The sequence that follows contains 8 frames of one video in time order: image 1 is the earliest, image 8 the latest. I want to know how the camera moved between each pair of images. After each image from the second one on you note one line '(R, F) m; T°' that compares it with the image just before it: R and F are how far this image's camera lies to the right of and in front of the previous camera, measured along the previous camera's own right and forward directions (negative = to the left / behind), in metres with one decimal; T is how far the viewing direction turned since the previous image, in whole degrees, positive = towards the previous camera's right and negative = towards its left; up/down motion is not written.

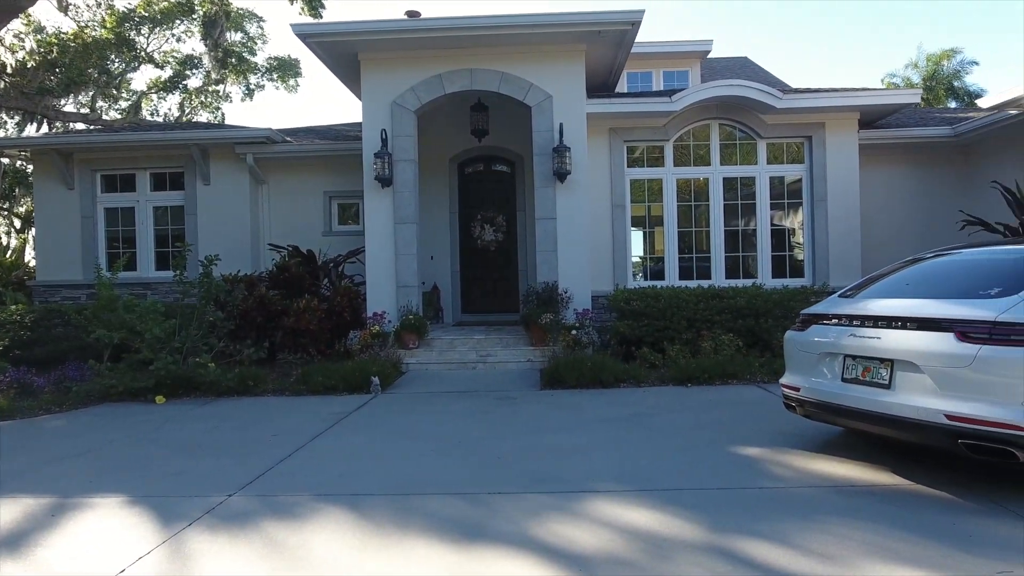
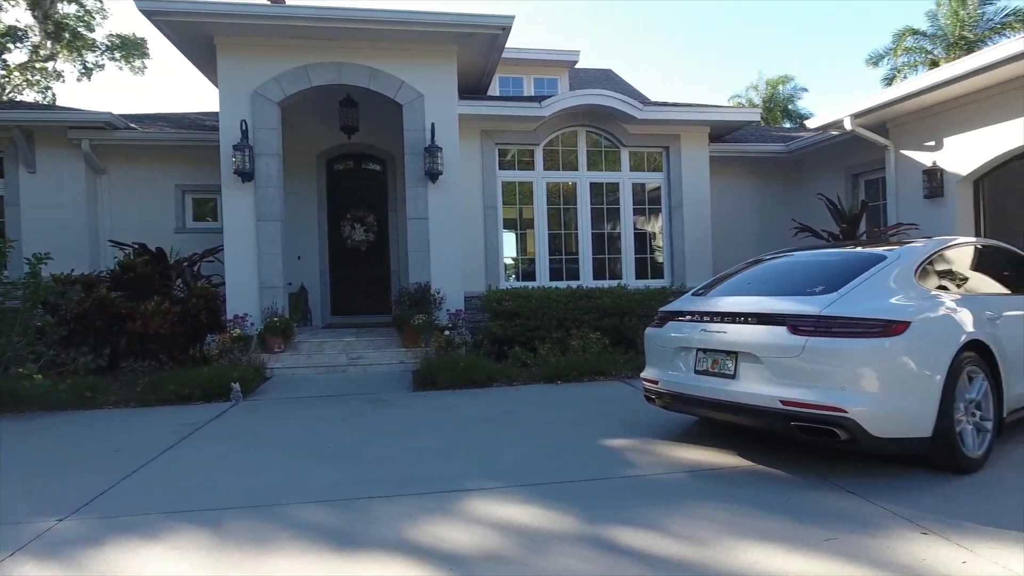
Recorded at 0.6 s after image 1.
(0.0, 0.0) m; +11°
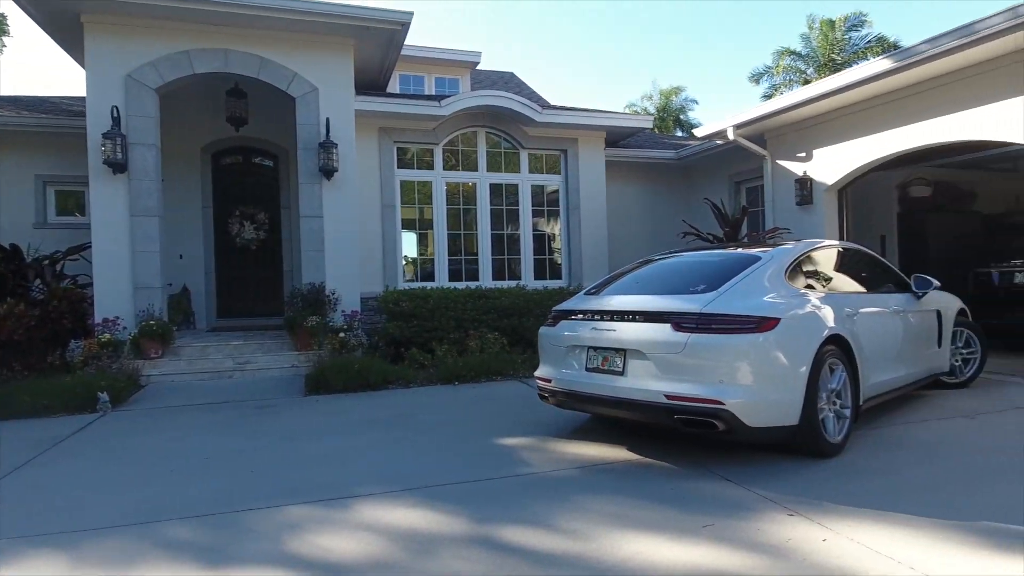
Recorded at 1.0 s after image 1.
(+0.1, 0.0) m; +9°
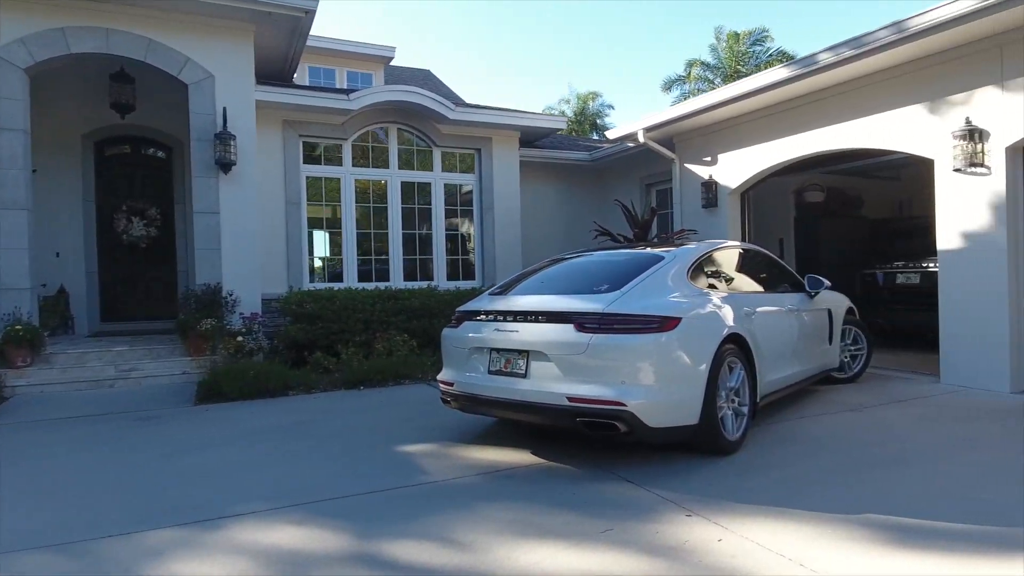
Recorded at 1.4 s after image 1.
(+0.1, +0.2) m; +7°
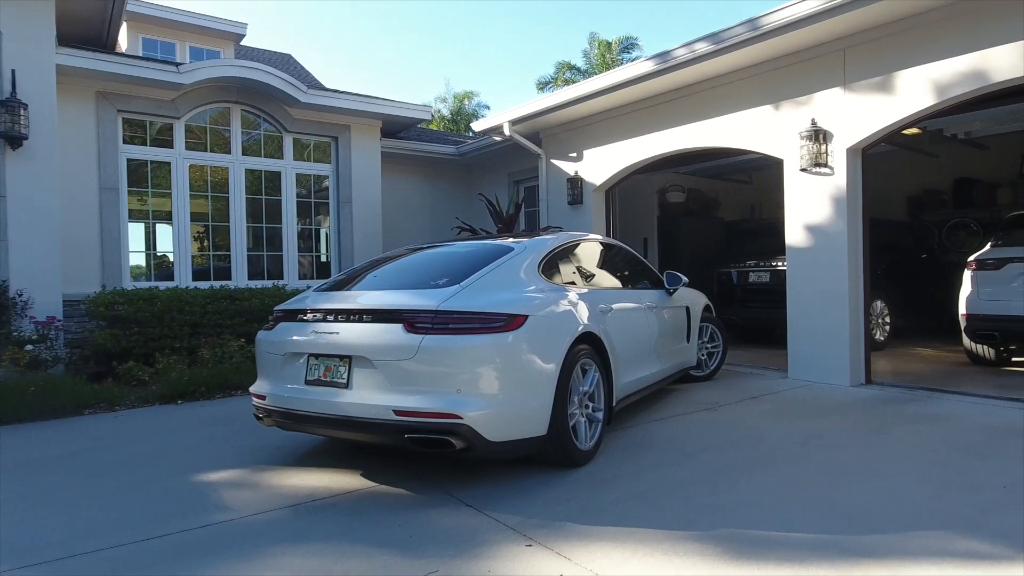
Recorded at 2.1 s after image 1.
(+0.3, +0.5) m; +11°
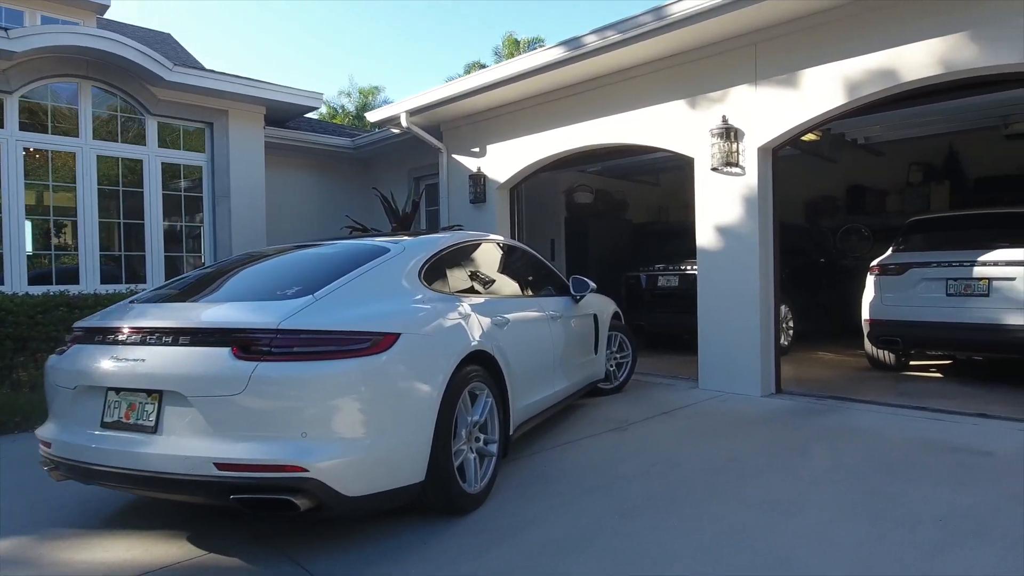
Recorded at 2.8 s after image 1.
(+0.2, +0.7) m; +8°
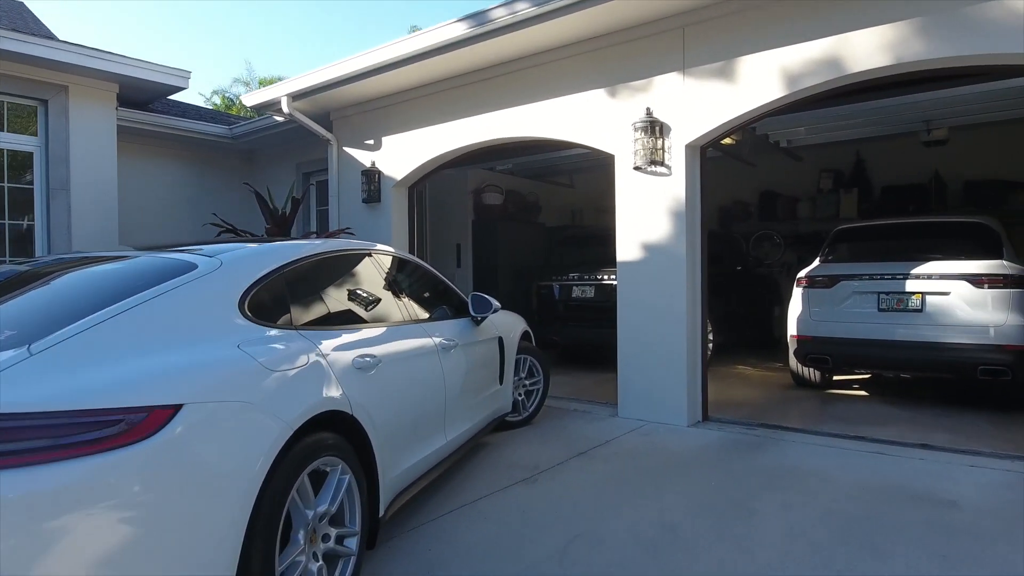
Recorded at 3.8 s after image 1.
(+0.2, +0.9) m; +8°
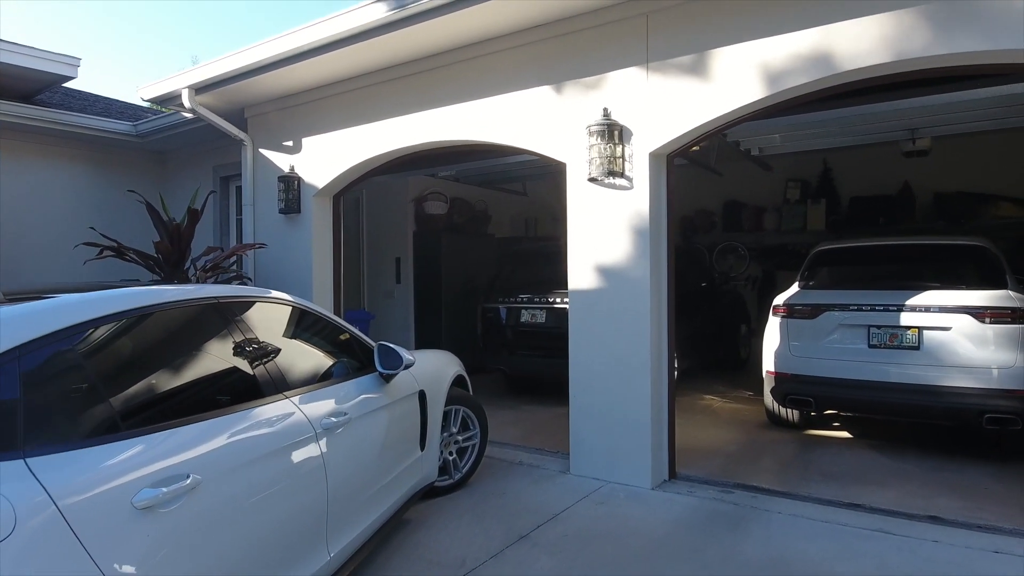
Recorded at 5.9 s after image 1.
(+0.2, +0.9) m; +3°
